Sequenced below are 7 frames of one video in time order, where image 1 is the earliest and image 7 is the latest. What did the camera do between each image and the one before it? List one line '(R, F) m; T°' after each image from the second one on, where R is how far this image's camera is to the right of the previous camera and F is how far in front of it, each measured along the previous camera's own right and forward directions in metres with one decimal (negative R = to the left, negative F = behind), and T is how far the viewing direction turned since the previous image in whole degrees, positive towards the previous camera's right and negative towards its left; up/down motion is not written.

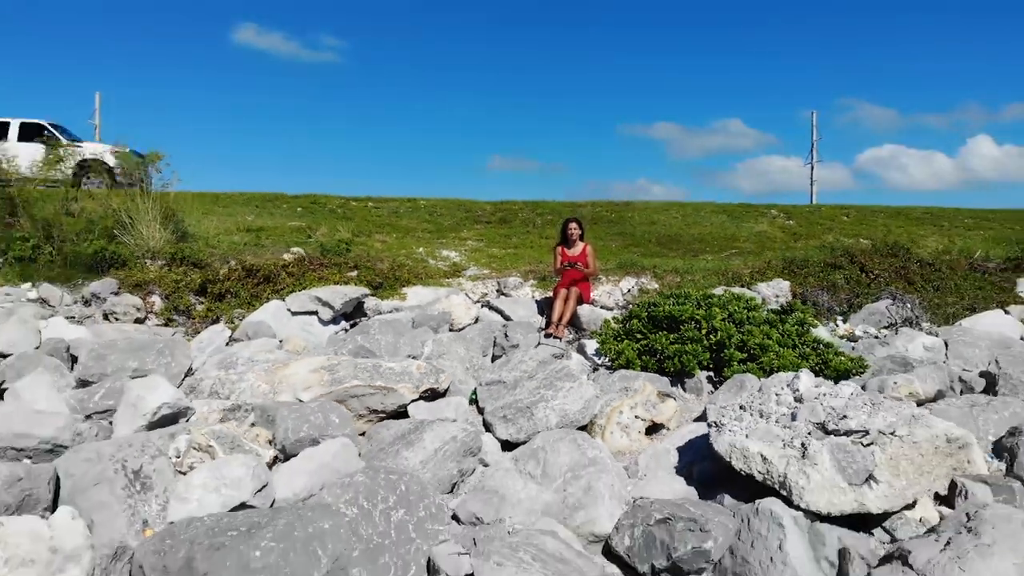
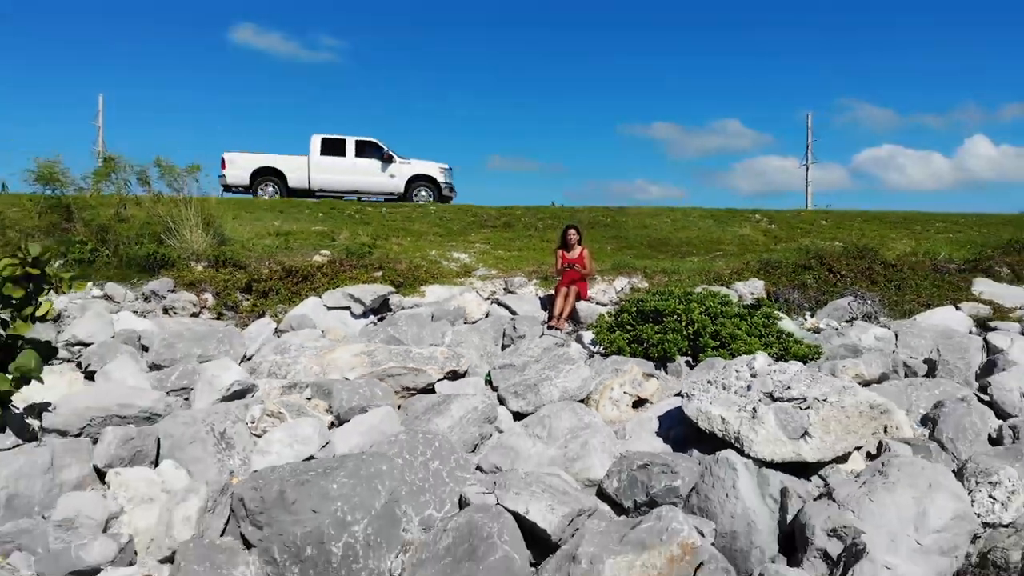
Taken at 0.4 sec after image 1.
(-0.1, -1.1) m; 0°
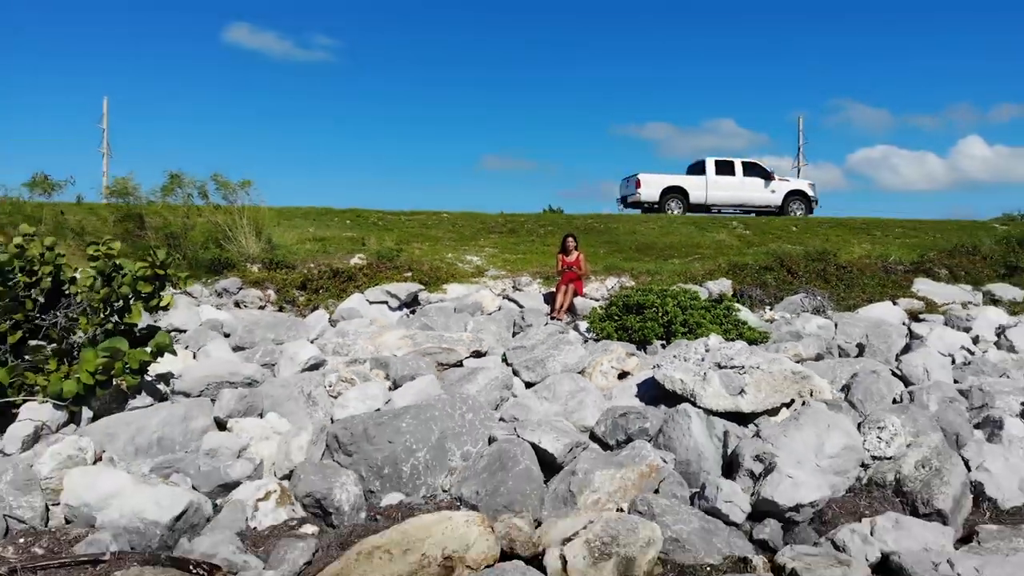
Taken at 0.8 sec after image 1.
(-0.2, -1.9) m; 0°
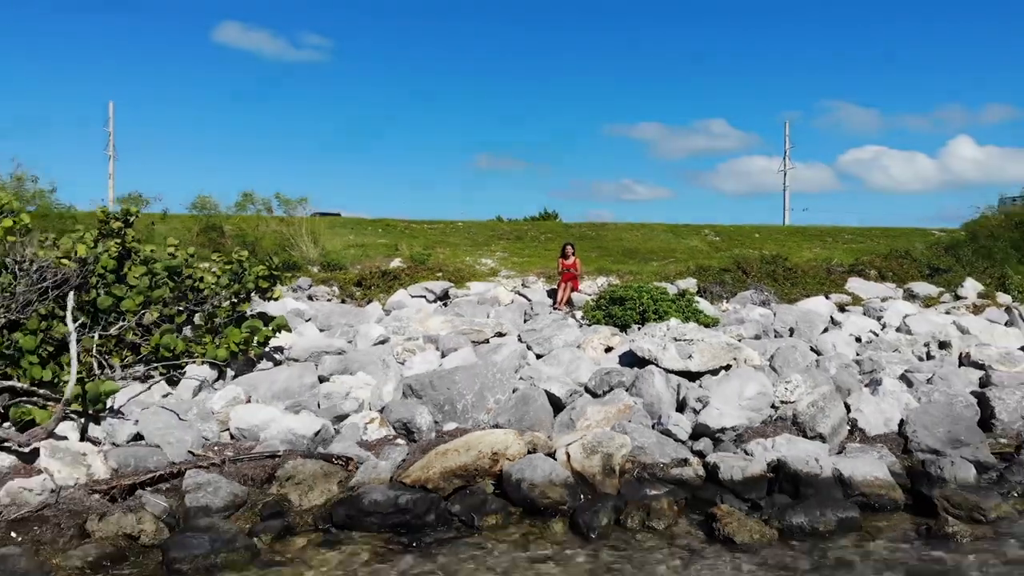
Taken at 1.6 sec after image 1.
(-0.4, -3.0) m; +1°
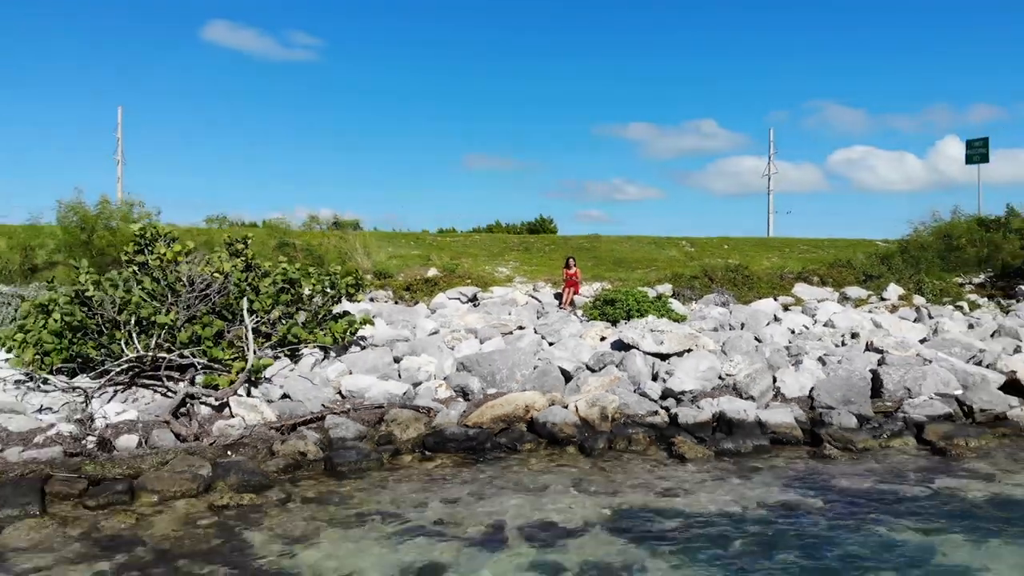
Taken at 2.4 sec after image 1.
(-0.7, -3.9) m; +1°
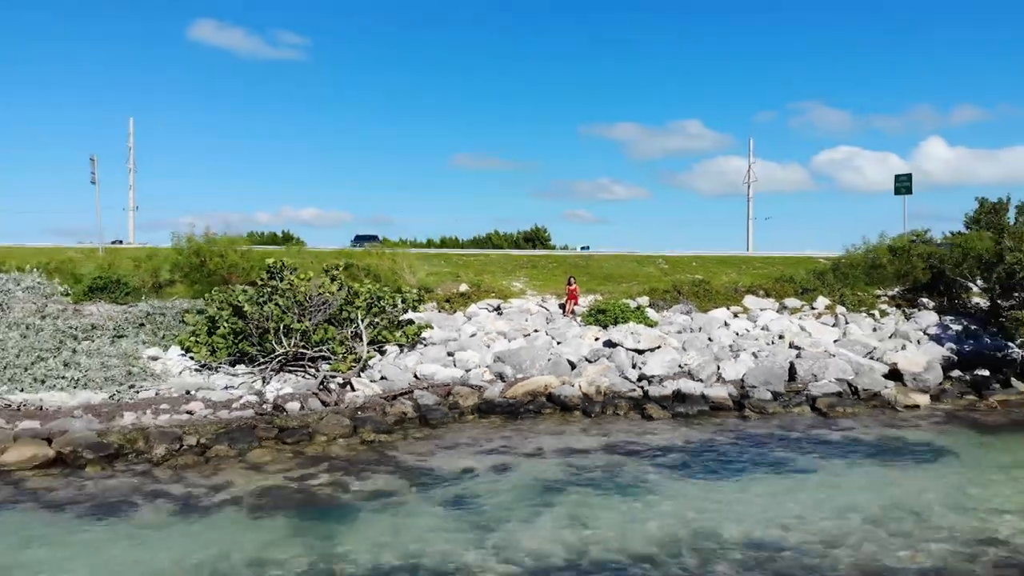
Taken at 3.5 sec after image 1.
(-1.0, -5.7) m; +1°
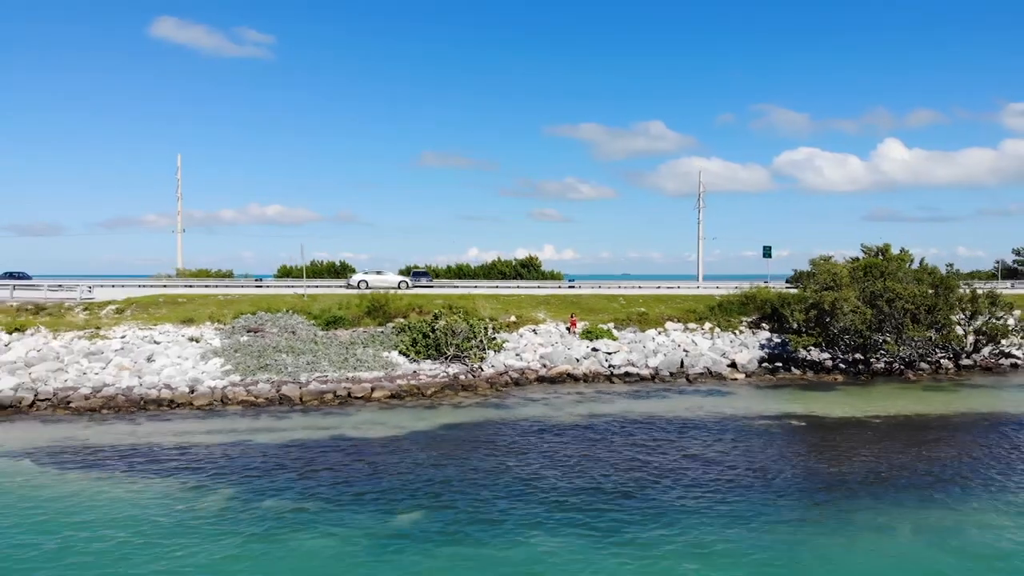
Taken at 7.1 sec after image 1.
(-4.4, -21.4) m; +3°
